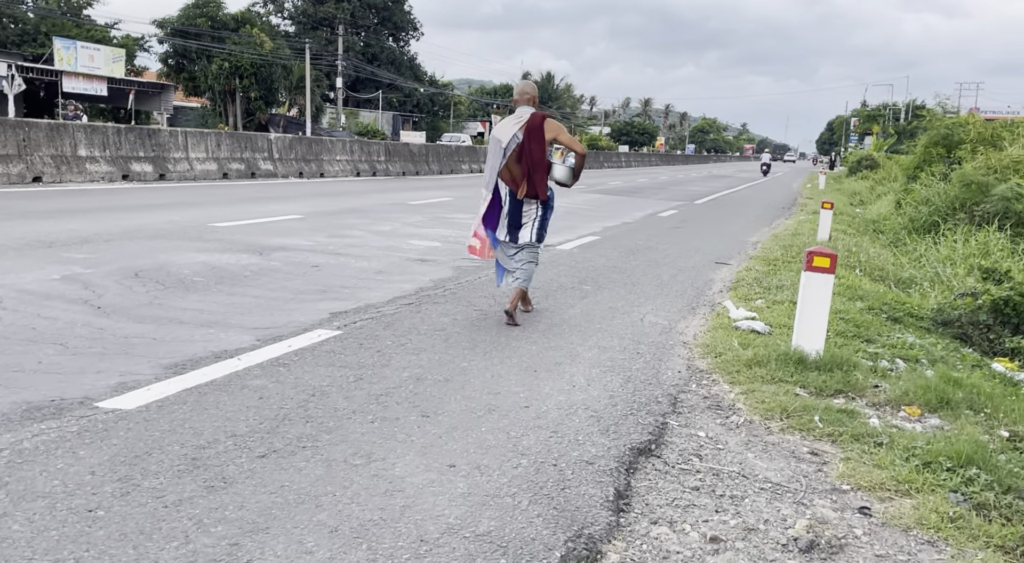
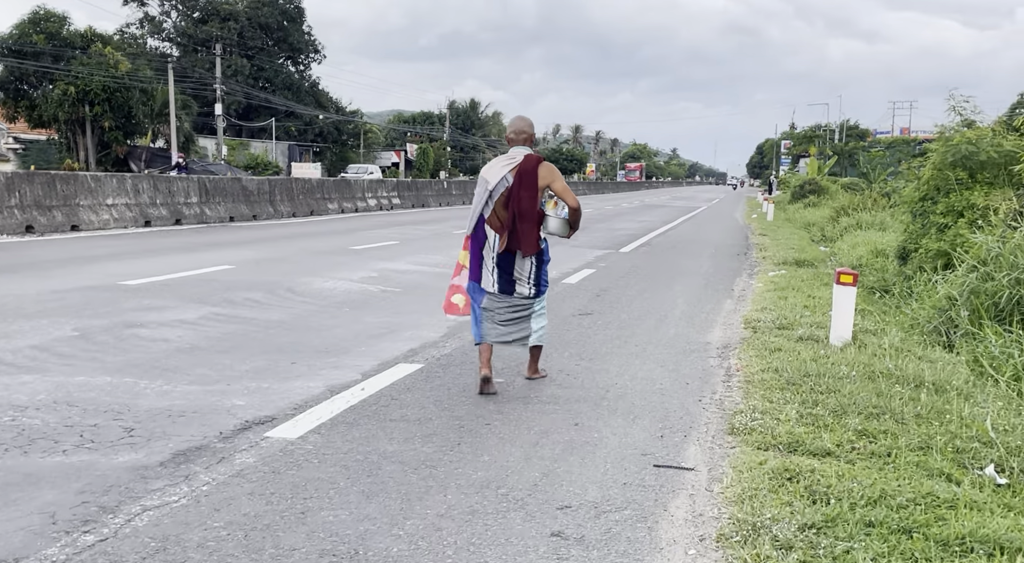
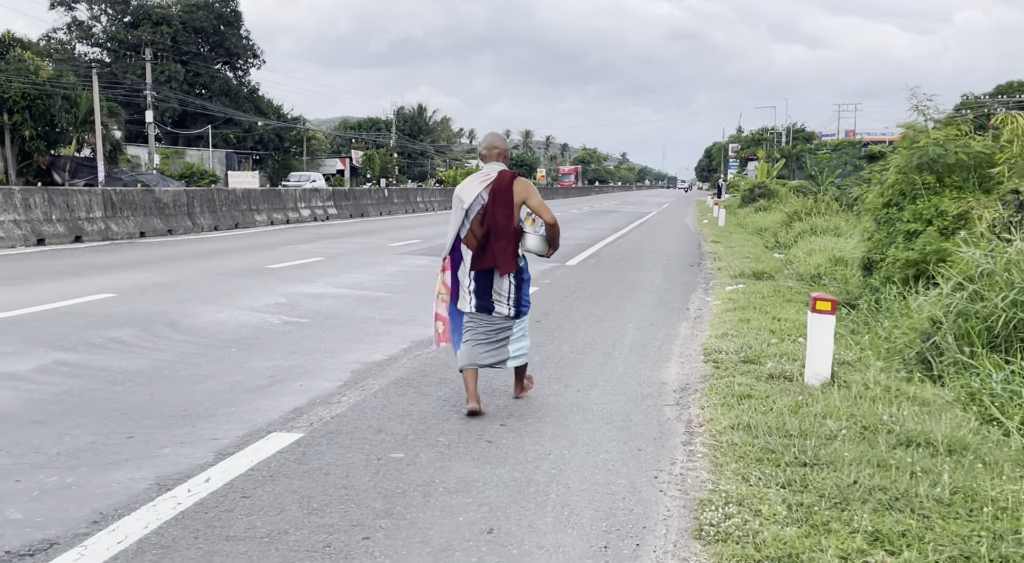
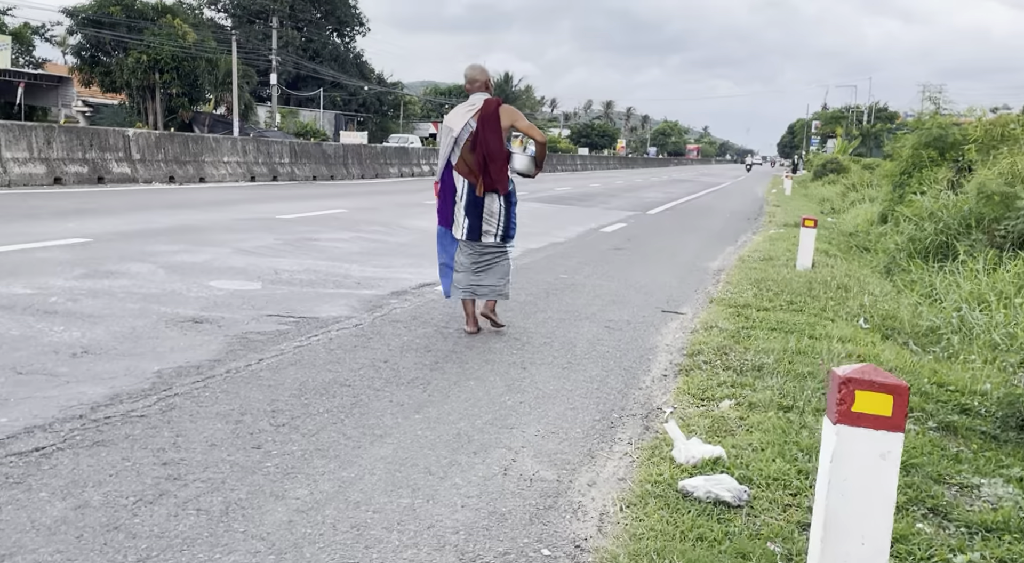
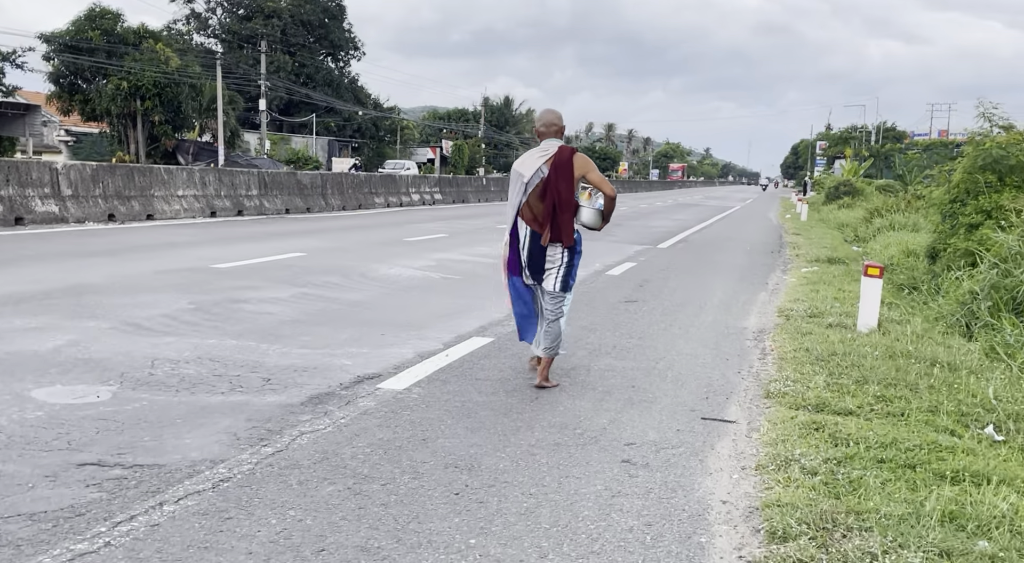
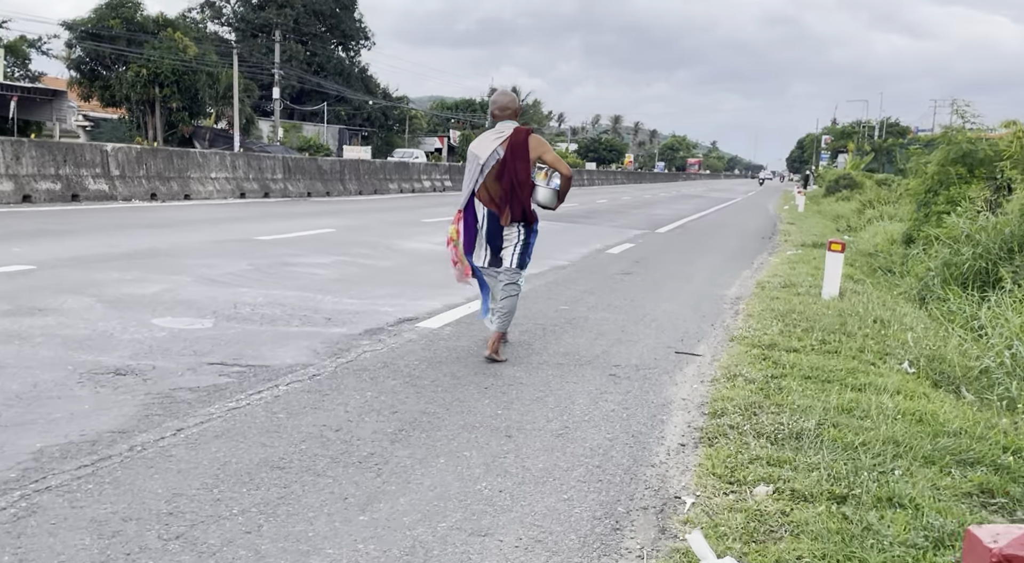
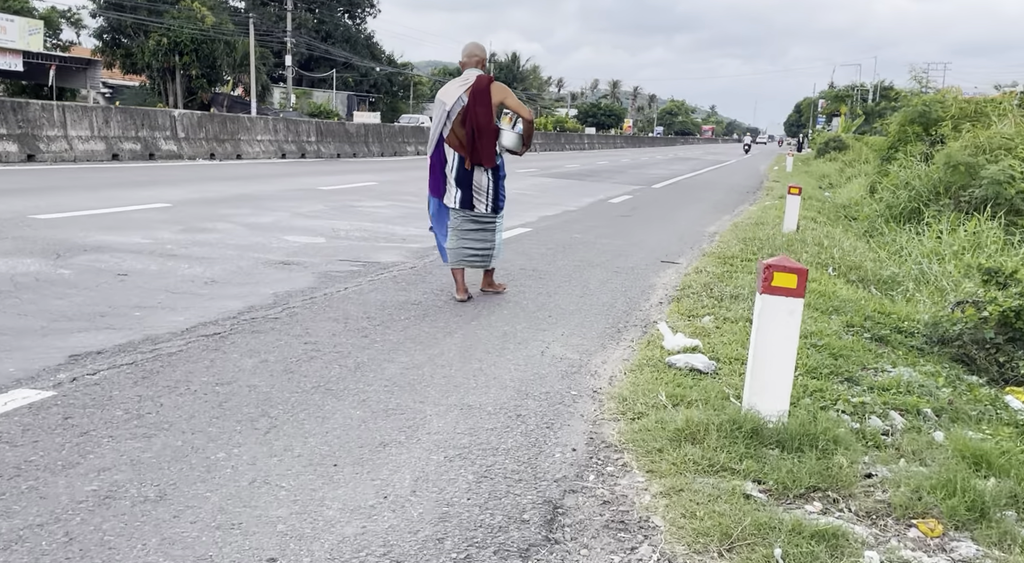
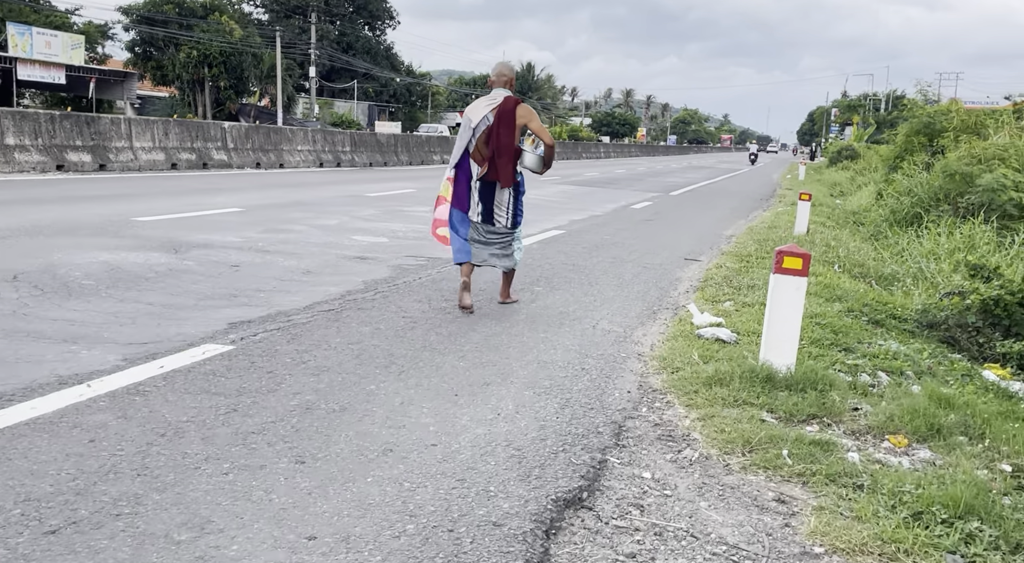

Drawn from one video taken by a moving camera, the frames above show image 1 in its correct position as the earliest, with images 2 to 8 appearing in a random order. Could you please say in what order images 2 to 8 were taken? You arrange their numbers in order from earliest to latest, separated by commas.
8, 7, 4, 6, 5, 2, 3
